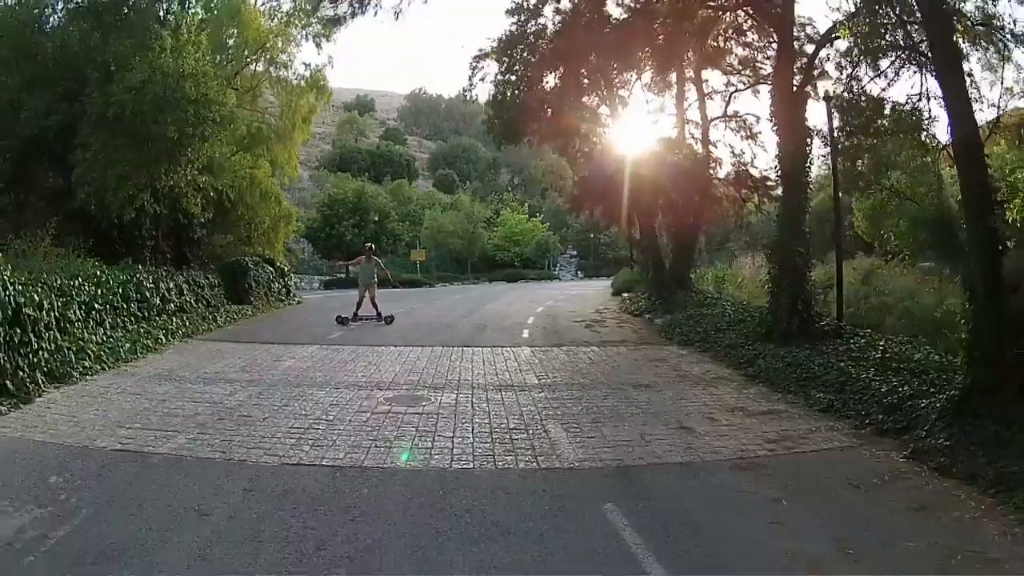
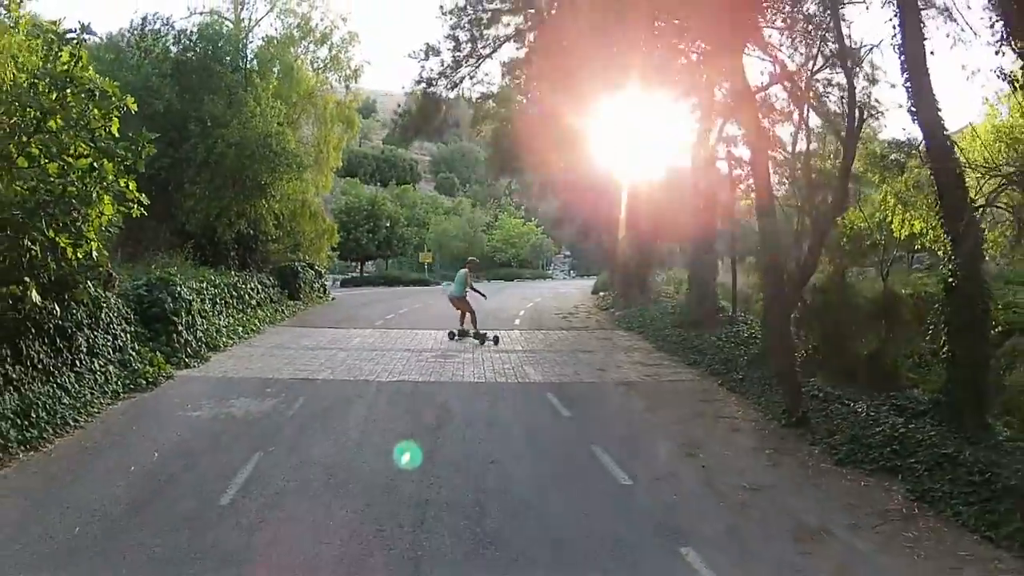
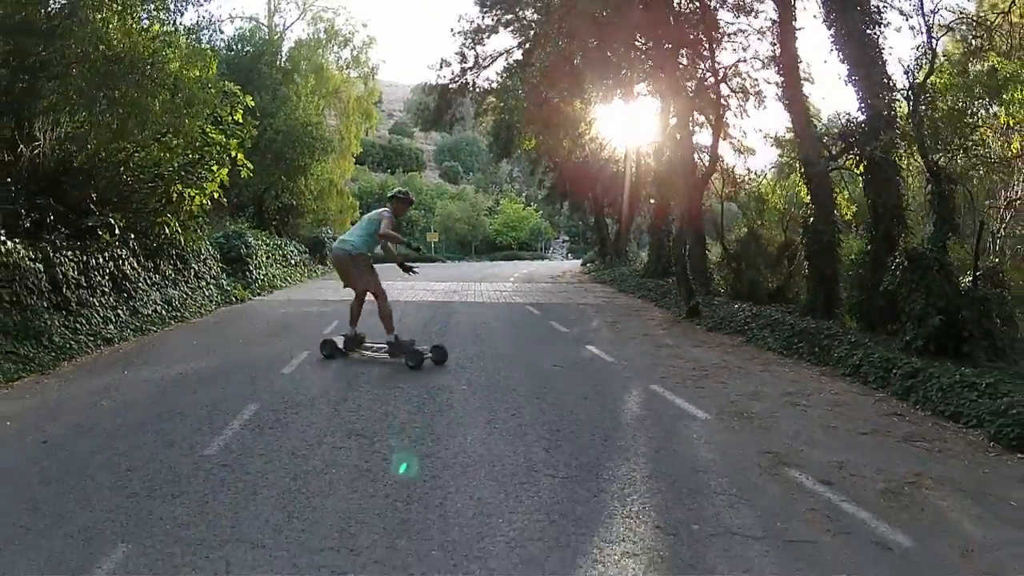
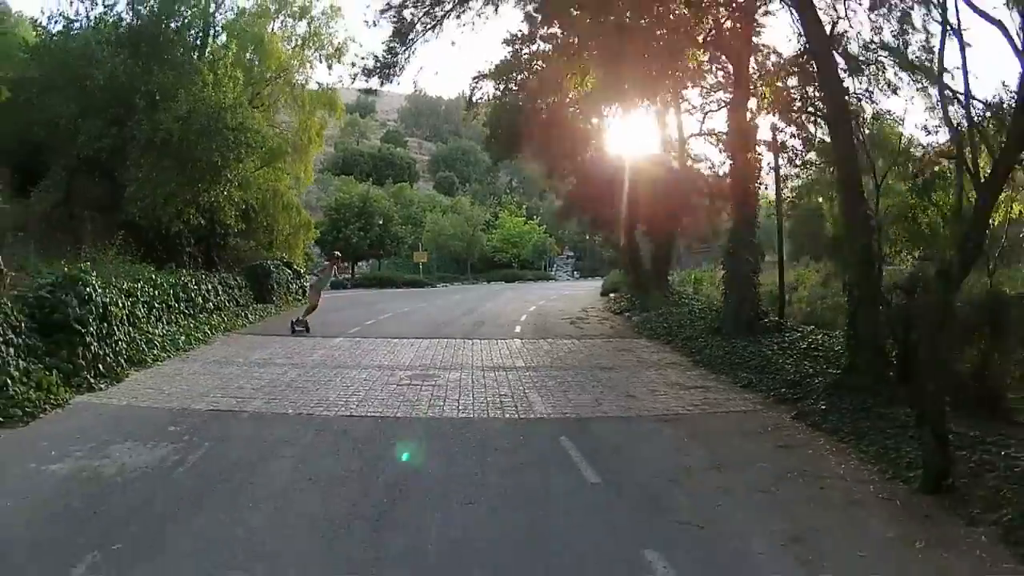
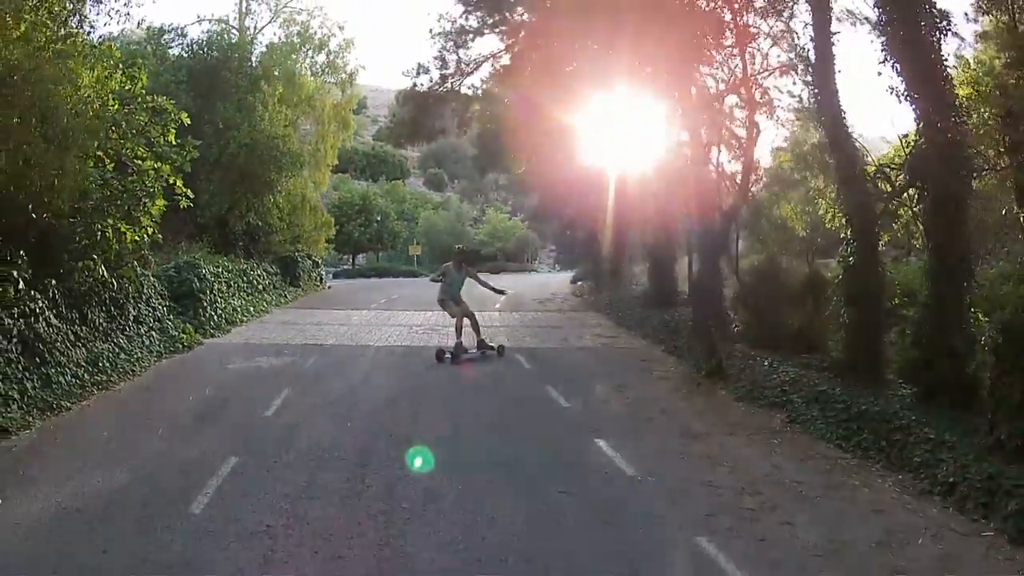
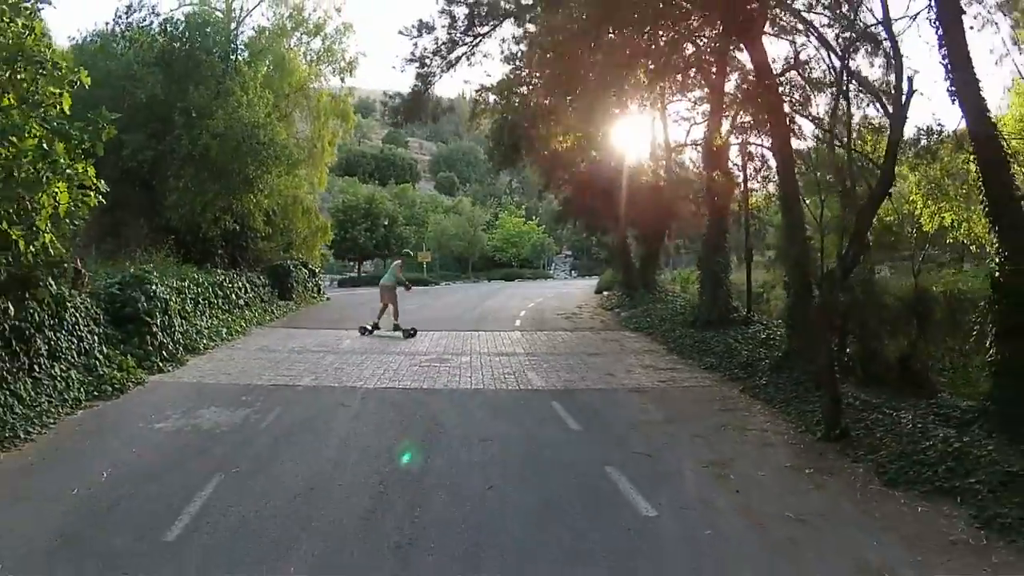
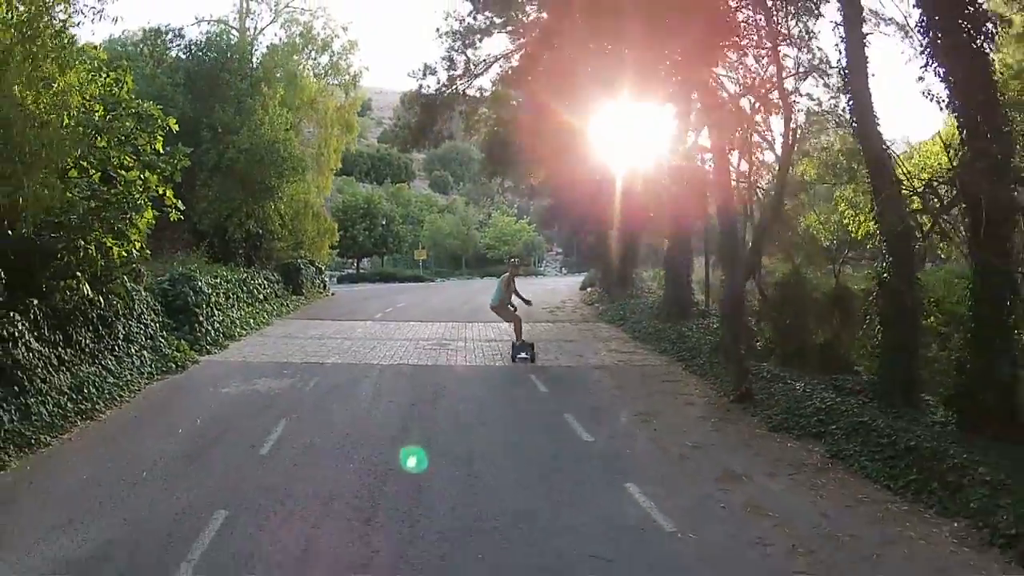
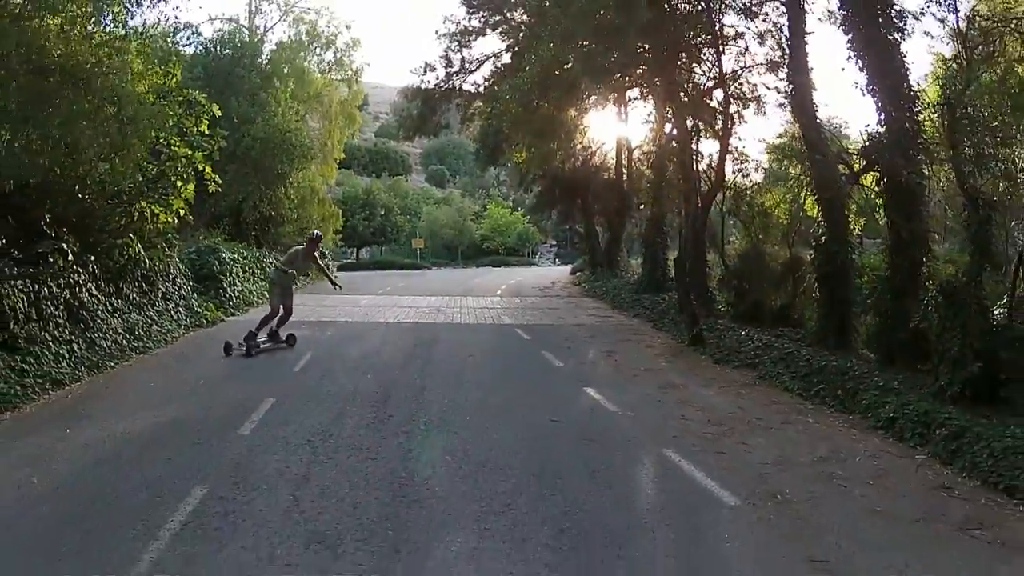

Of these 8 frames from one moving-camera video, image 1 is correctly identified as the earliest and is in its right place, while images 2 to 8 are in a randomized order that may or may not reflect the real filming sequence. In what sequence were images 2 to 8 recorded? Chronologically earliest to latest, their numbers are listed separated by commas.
4, 6, 2, 7, 5, 8, 3
